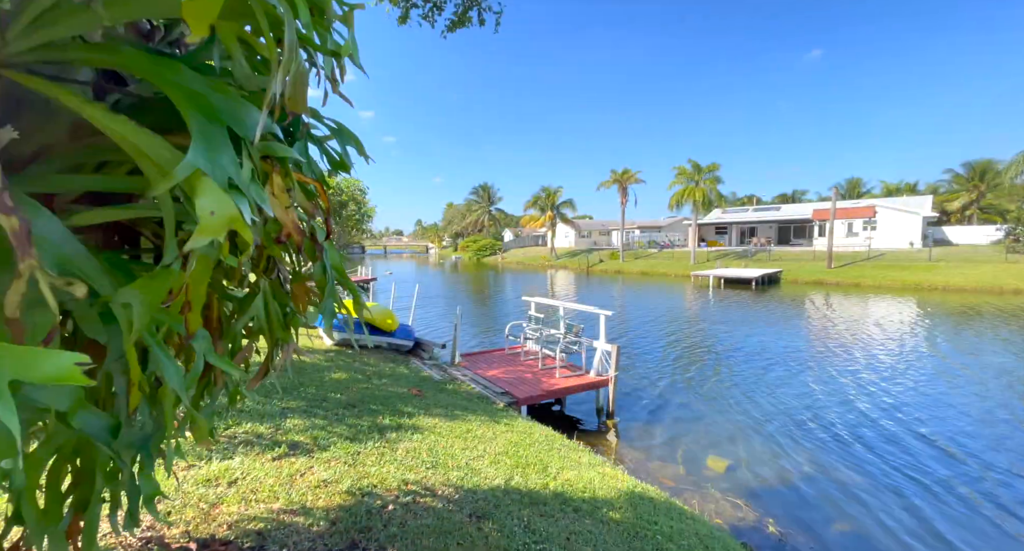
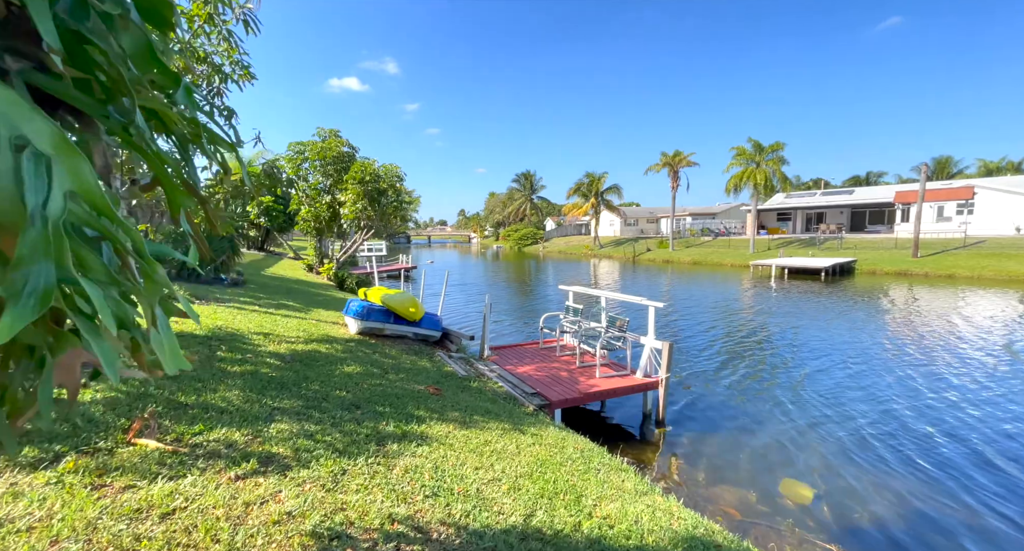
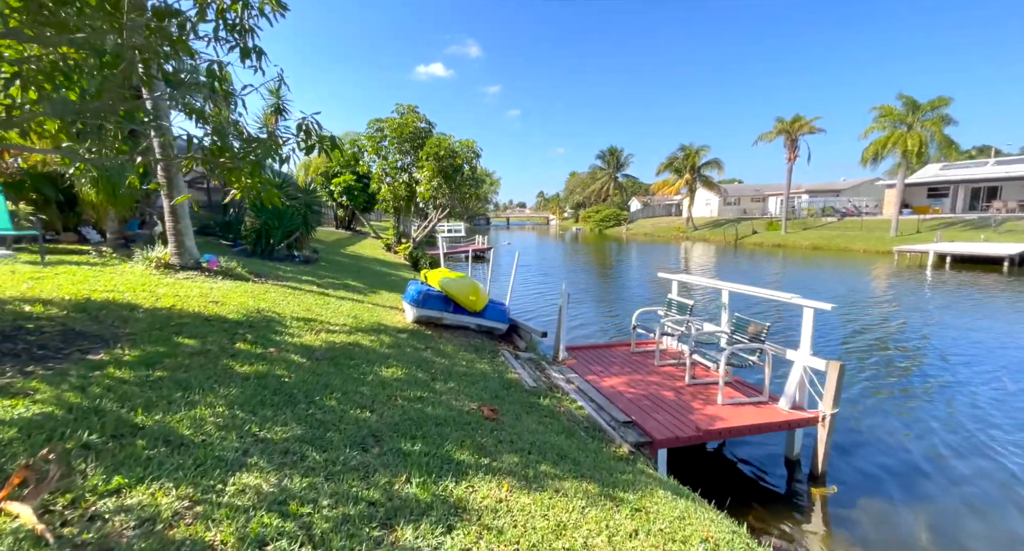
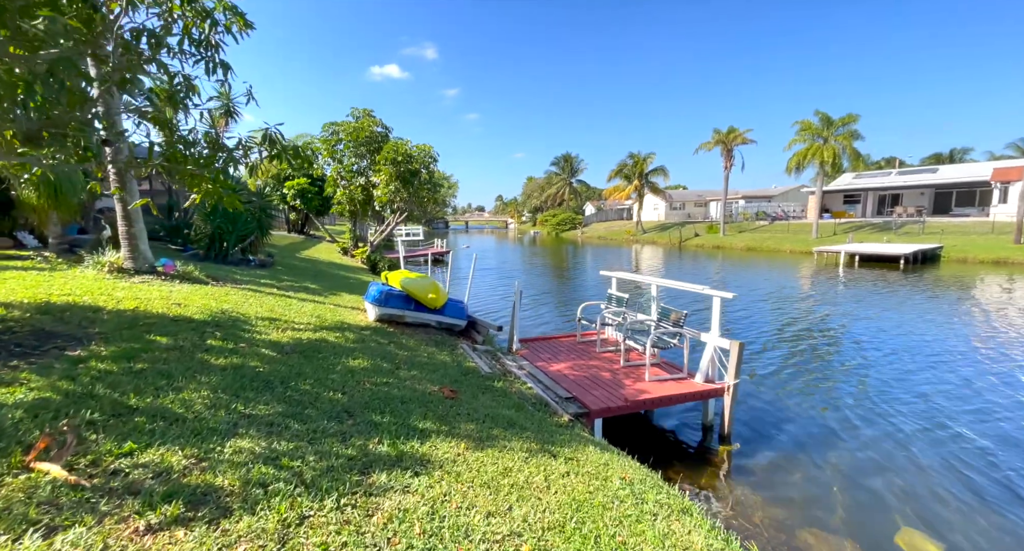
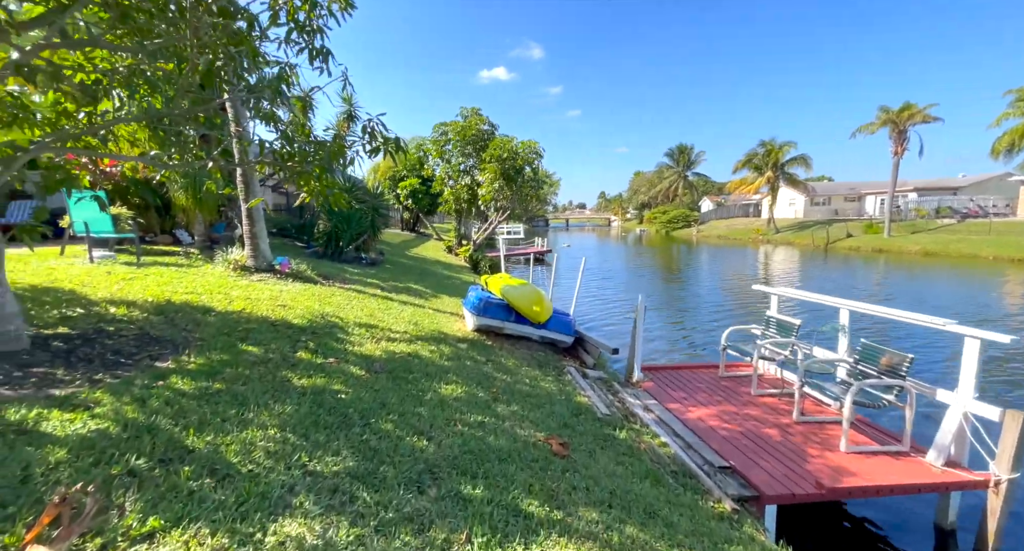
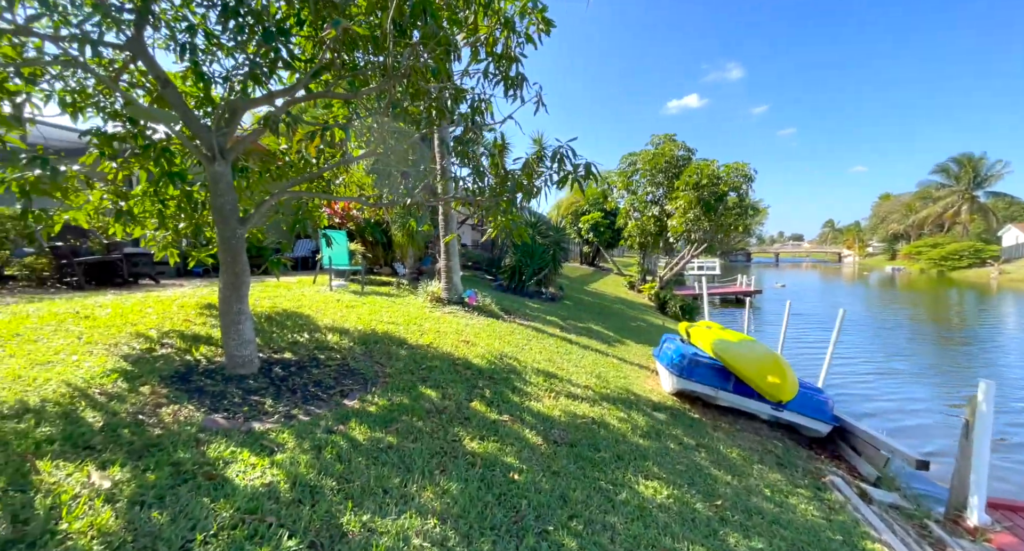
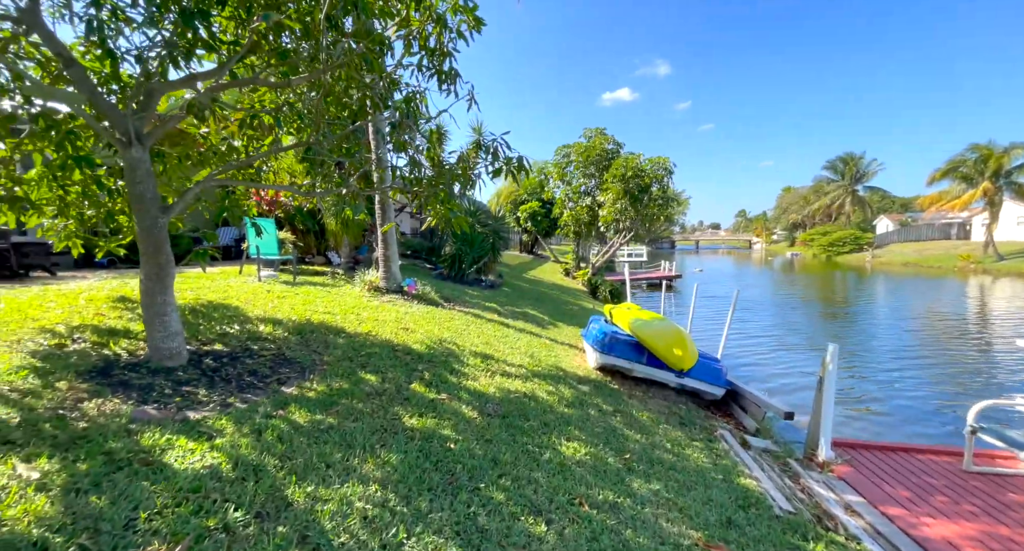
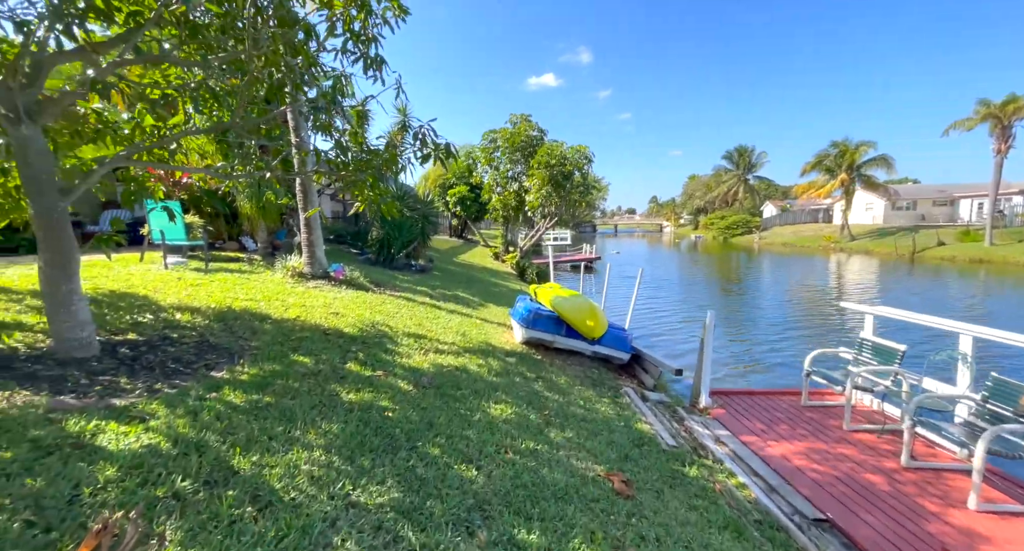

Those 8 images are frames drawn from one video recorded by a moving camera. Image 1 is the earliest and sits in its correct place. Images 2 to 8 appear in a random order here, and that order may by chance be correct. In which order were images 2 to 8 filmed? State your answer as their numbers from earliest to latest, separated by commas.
2, 4, 3, 5, 8, 7, 6
